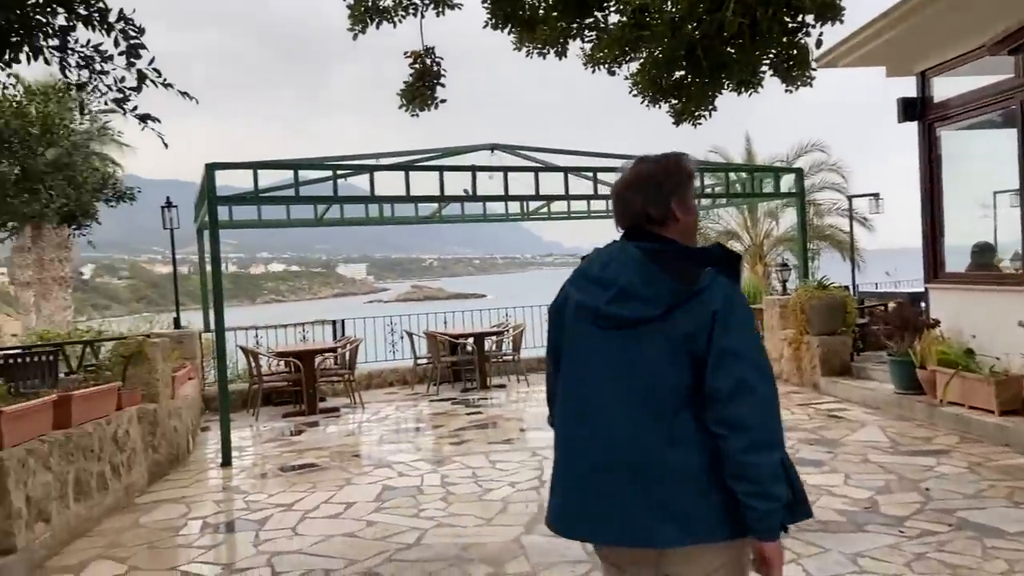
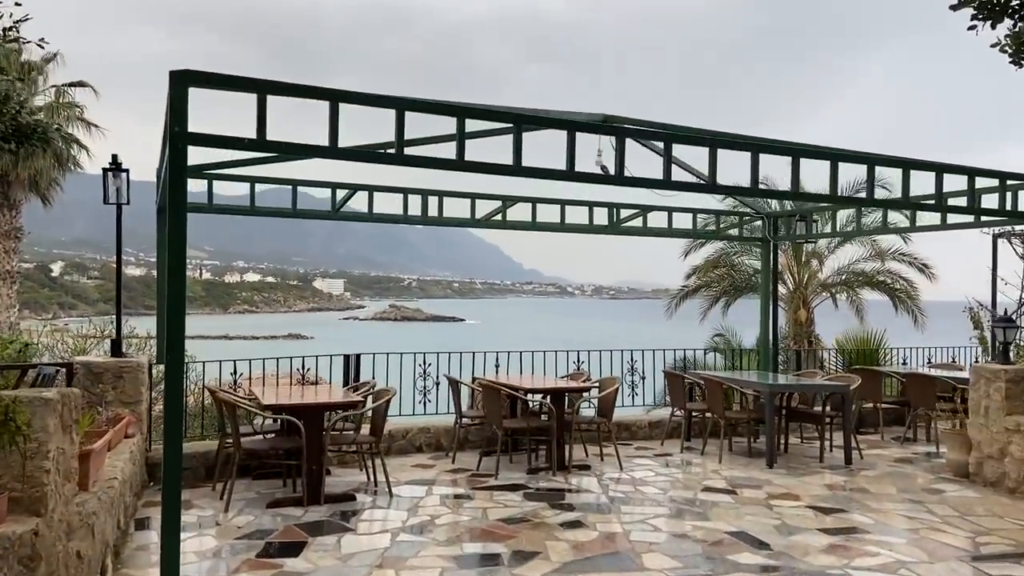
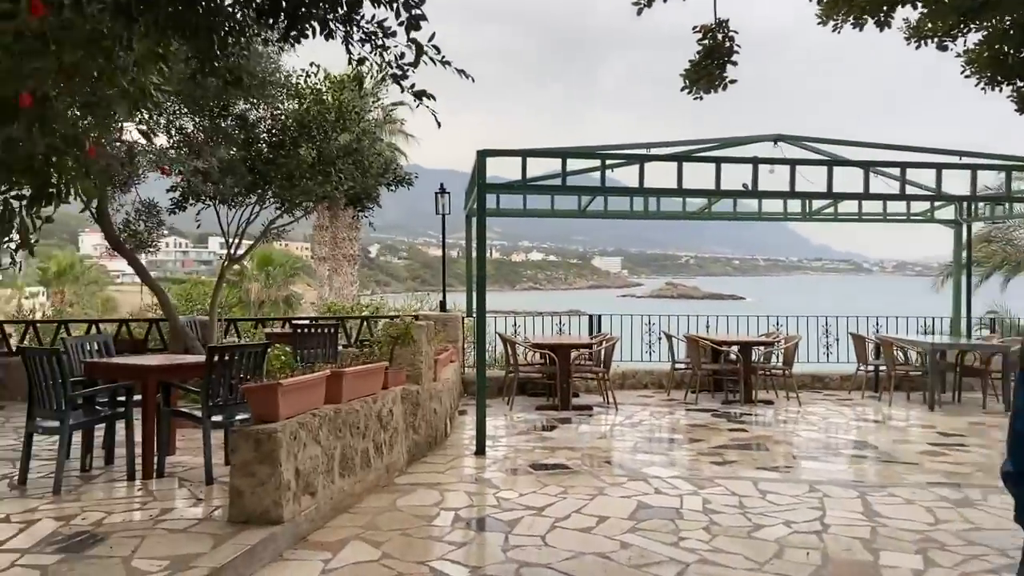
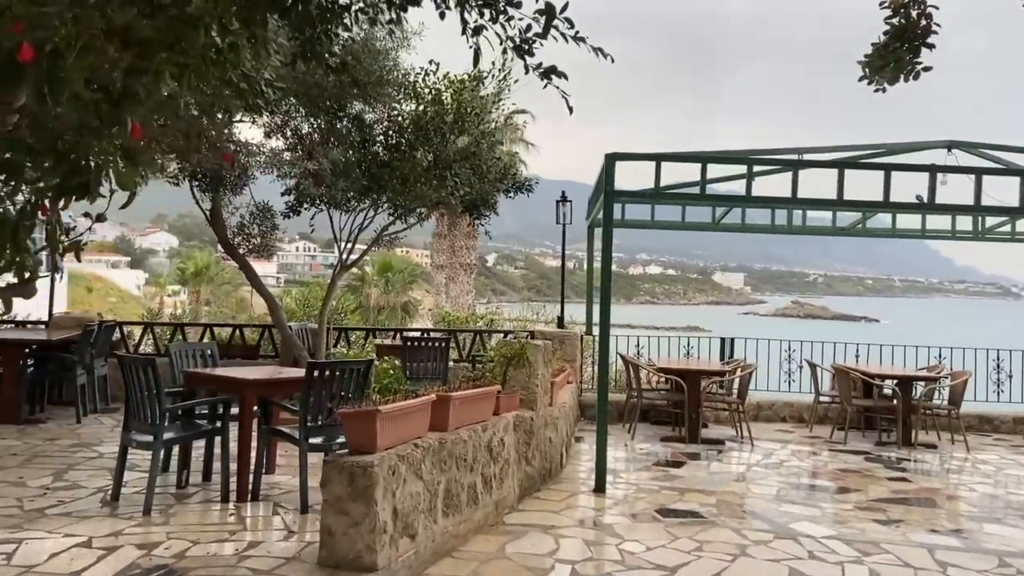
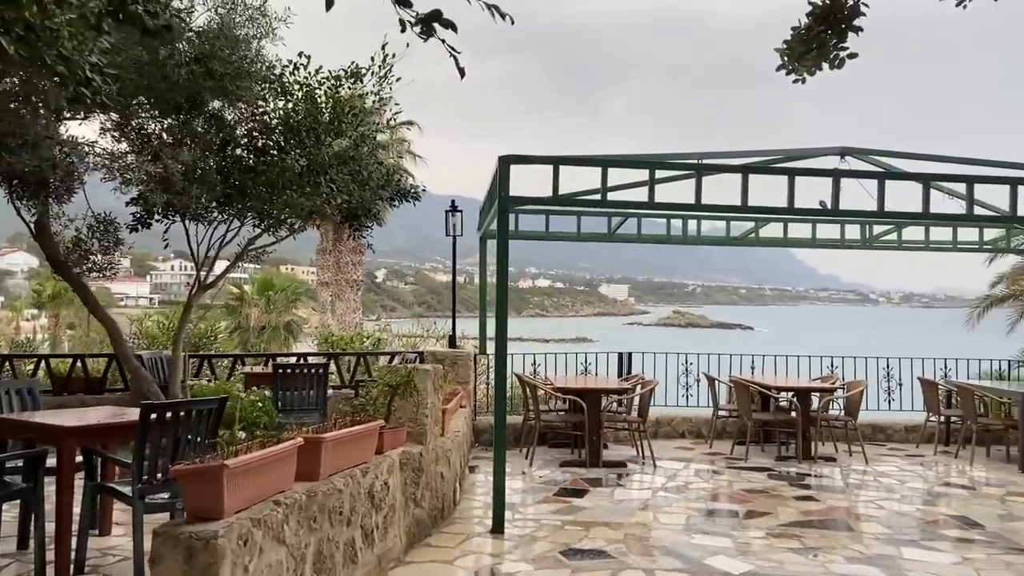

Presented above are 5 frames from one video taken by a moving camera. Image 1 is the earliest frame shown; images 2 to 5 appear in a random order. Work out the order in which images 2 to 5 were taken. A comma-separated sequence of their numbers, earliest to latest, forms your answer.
3, 4, 5, 2
